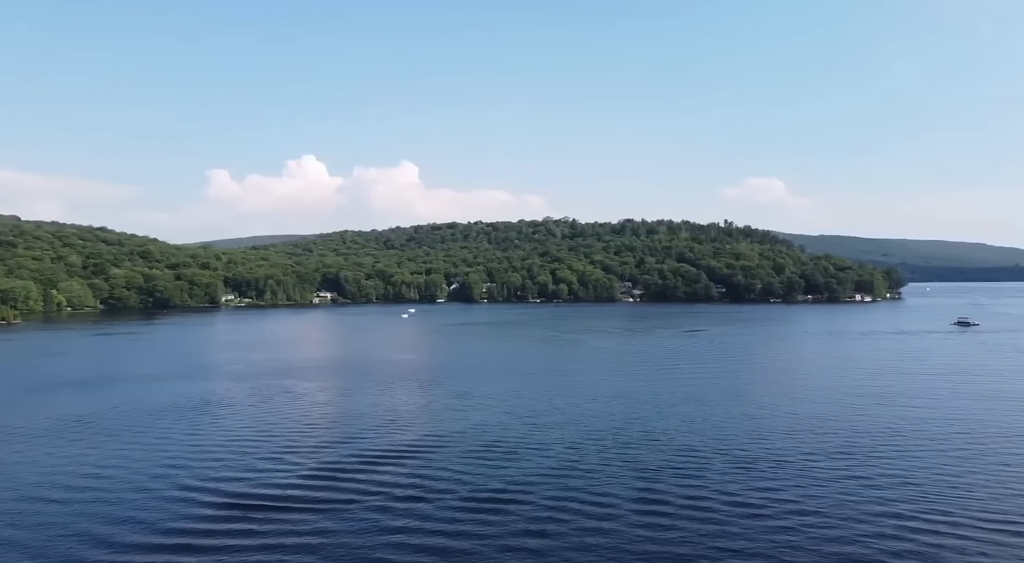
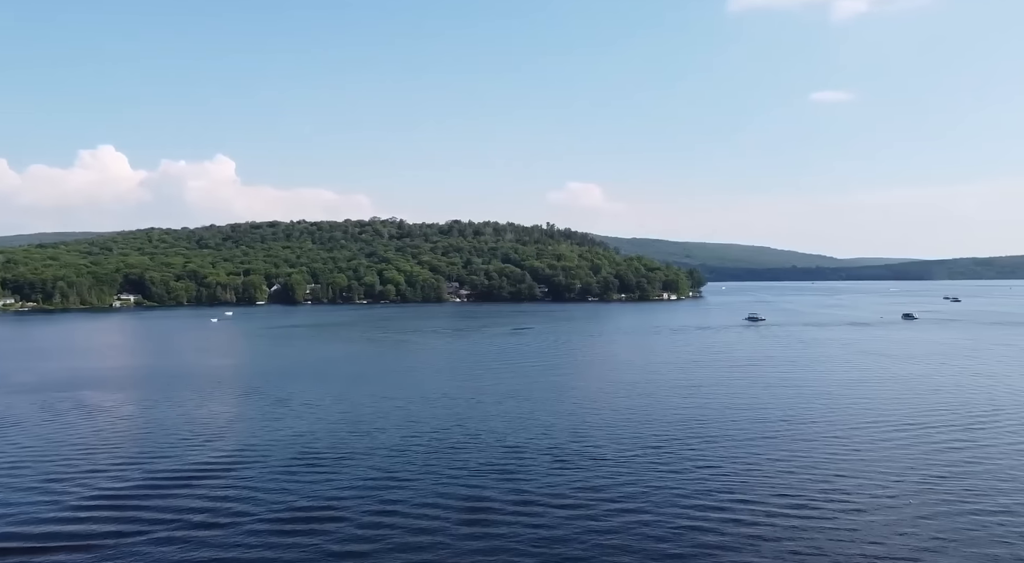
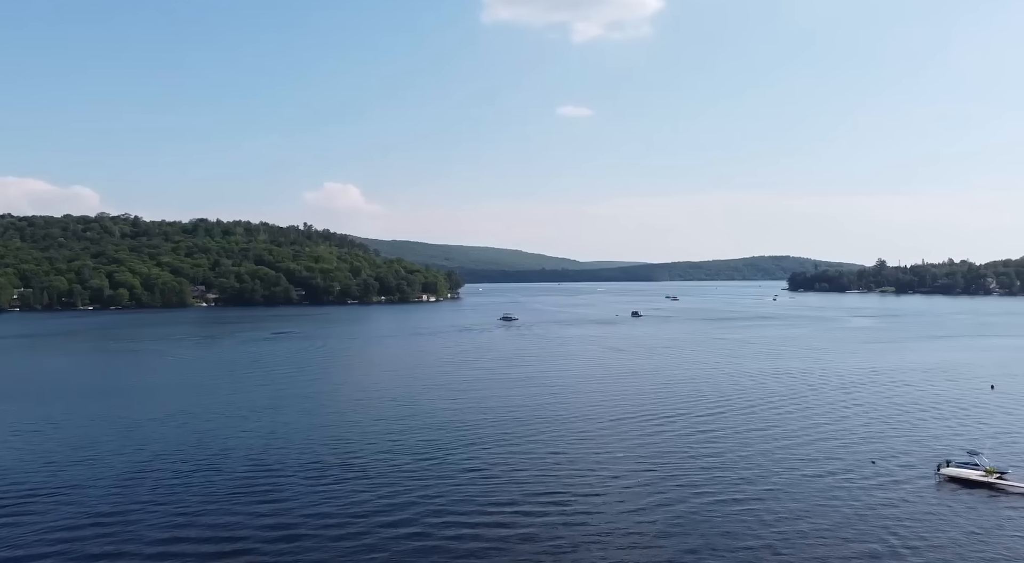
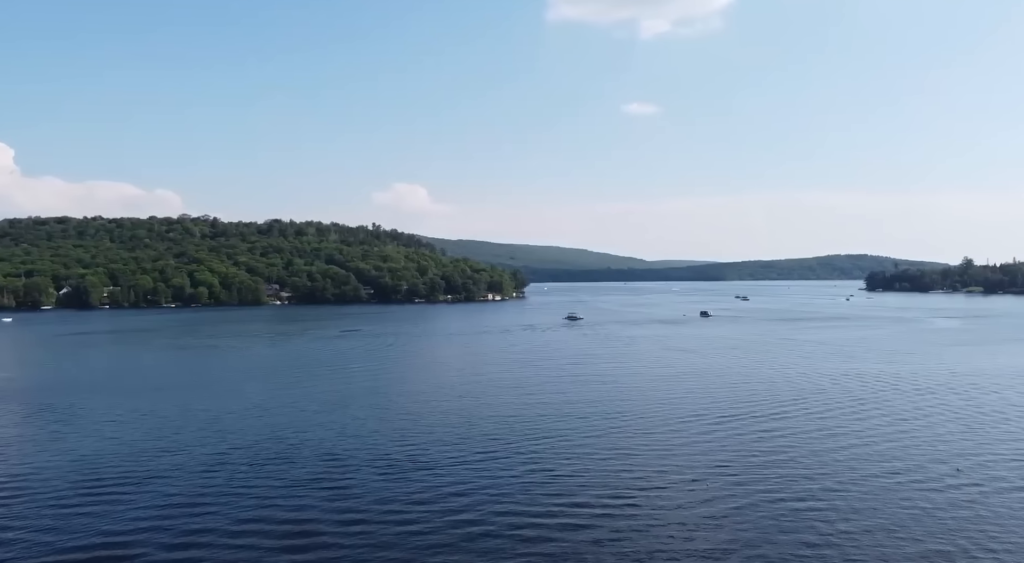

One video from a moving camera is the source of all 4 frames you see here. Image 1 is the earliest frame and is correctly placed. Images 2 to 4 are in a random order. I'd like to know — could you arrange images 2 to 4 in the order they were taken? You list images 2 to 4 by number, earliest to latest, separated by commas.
2, 4, 3
